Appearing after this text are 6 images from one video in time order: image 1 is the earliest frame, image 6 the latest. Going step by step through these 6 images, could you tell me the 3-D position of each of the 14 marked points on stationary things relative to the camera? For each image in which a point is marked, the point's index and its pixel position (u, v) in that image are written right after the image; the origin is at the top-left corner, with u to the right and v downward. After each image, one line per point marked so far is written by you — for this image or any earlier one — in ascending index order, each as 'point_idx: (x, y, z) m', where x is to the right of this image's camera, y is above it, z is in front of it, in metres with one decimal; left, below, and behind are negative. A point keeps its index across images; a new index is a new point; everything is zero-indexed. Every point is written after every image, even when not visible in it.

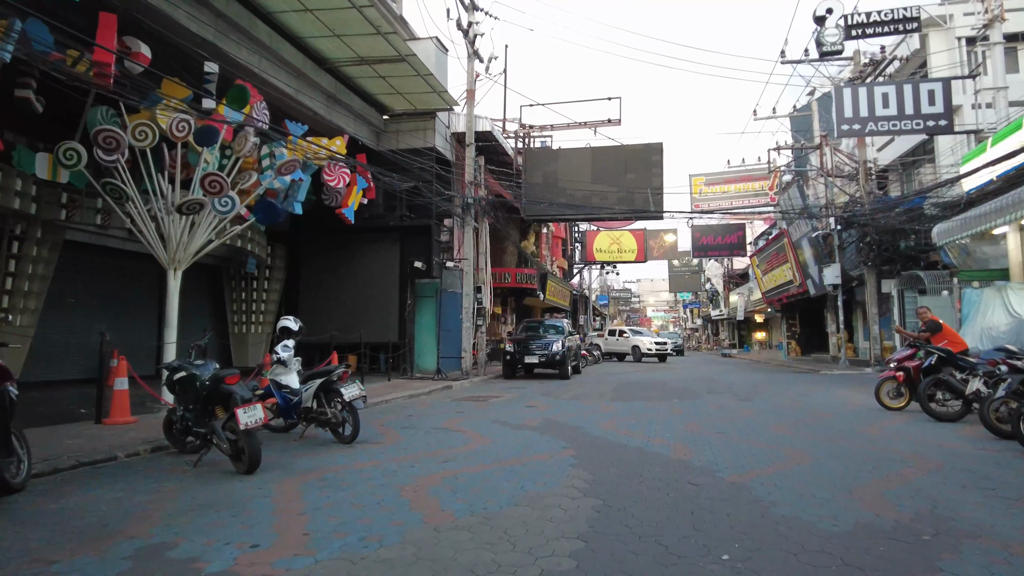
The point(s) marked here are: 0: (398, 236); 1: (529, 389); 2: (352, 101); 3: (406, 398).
0: (-2.8, +1.2, +18.6) m
1: (+0.3, -2.0, +15.0) m
2: (-3.4, +3.9, +16.5) m
3: (-1.8, -1.8, +13.0) m
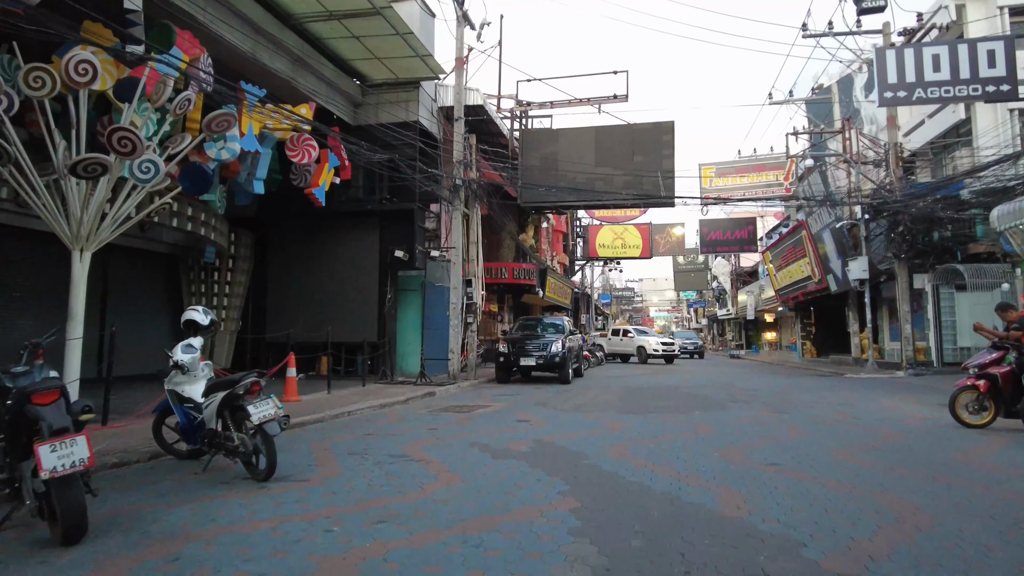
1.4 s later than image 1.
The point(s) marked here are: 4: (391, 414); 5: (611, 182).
0: (-2.9, +1.4, +16.6) m
1: (+0.2, -1.8, +12.9) m
2: (-3.5, +4.1, +14.4) m
3: (-1.9, -1.7, +11.0) m
4: (-1.6, -1.7, +10.3) m
5: (+2.5, +2.7, +19.4) m
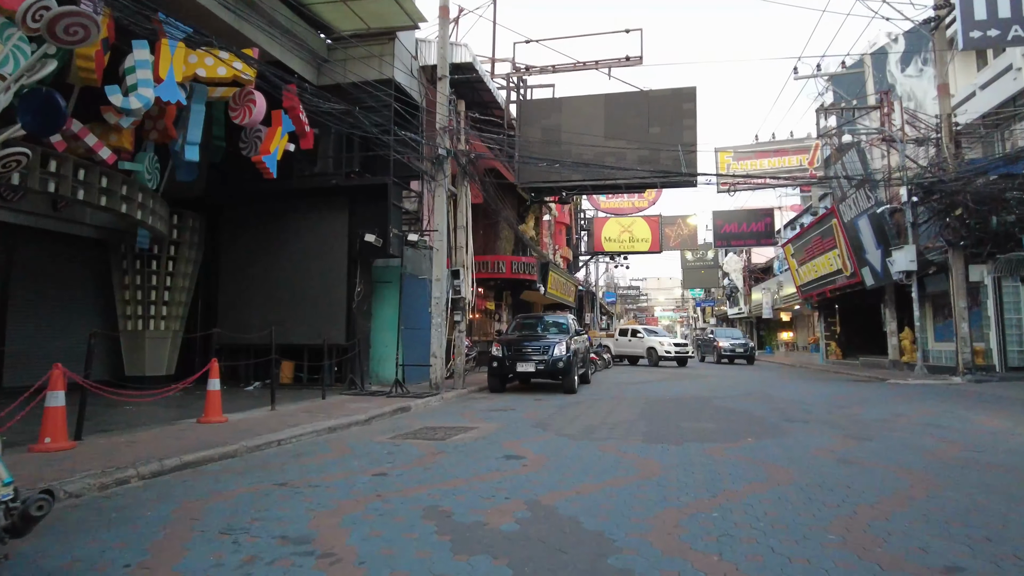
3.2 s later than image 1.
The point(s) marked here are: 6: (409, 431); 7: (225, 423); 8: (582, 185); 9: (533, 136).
0: (-3.0, +1.5, +14.0) m
1: (+0.1, -1.7, +10.3) m
2: (-3.6, +4.2, +11.8) m
3: (-2.1, -1.5, +8.4) m
4: (-1.7, -1.5, +7.6) m
5: (+2.4, +2.8, +16.7) m
6: (-1.2, -1.6, +8.7) m
7: (-3.1, -1.5, +8.5) m
8: (+1.5, +2.3, +16.9) m
9: (+0.5, +3.4, +17.3) m
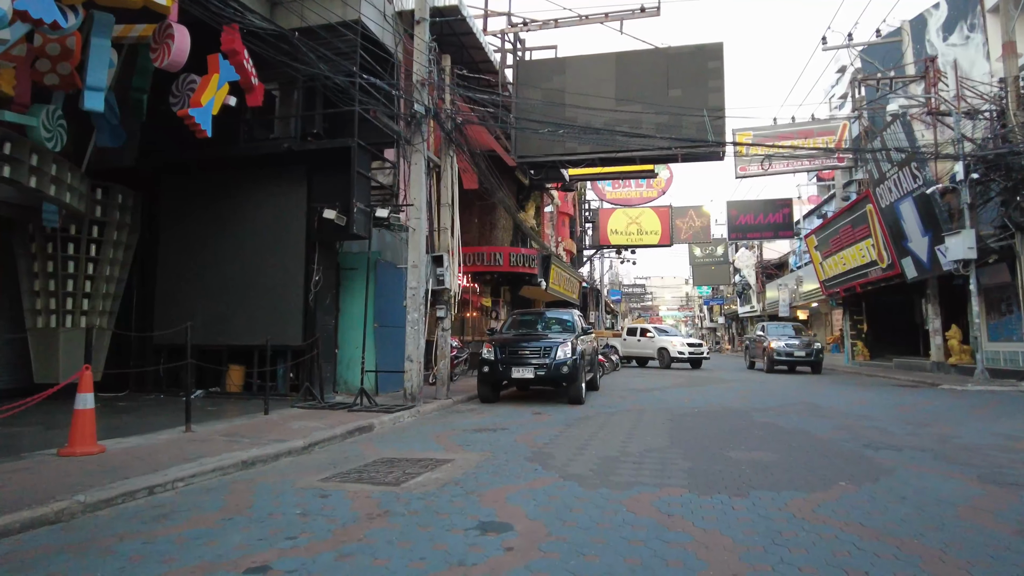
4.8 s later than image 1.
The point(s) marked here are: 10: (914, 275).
0: (-3.1, +1.7, +11.5) m
1: (0.0, -1.5, +7.8) m
2: (-3.7, +4.4, +9.4) m
3: (-2.2, -1.4, +5.9) m
4: (-1.8, -1.4, +5.2) m
5: (+2.3, +3.0, +14.3) m
6: (-1.3, -1.5, +6.3) m
7: (-3.2, -1.3, +6.0) m
8: (+1.5, +2.4, +14.5) m
9: (+0.4, +3.5, +14.9) m
10: (+10.1, +0.3, +19.6) m
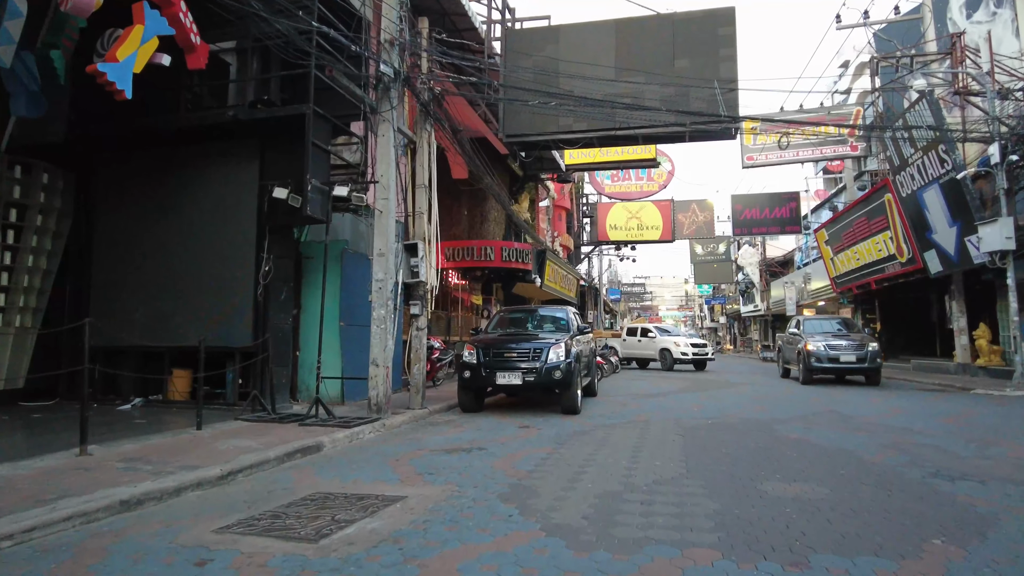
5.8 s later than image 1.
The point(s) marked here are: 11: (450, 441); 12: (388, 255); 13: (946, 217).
0: (-3.3, +1.8, +10.0) m
1: (-0.2, -1.4, +6.3) m
2: (-3.9, +4.5, +7.9) m
3: (-2.4, -1.3, +4.4) m
4: (-2.0, -1.3, +3.7) m
5: (+2.1, +3.1, +12.7) m
6: (-1.5, -1.4, +4.8) m
7: (-3.4, -1.2, +4.5) m
8: (+1.2, +2.5, +13.0) m
9: (+0.2, +3.6, +13.3) m
10: (+9.9, +0.4, +18.1) m
11: (-0.6, -1.5, +7.7) m
12: (-1.5, +0.4, +9.4) m
13: (+9.4, +1.5, +16.9) m
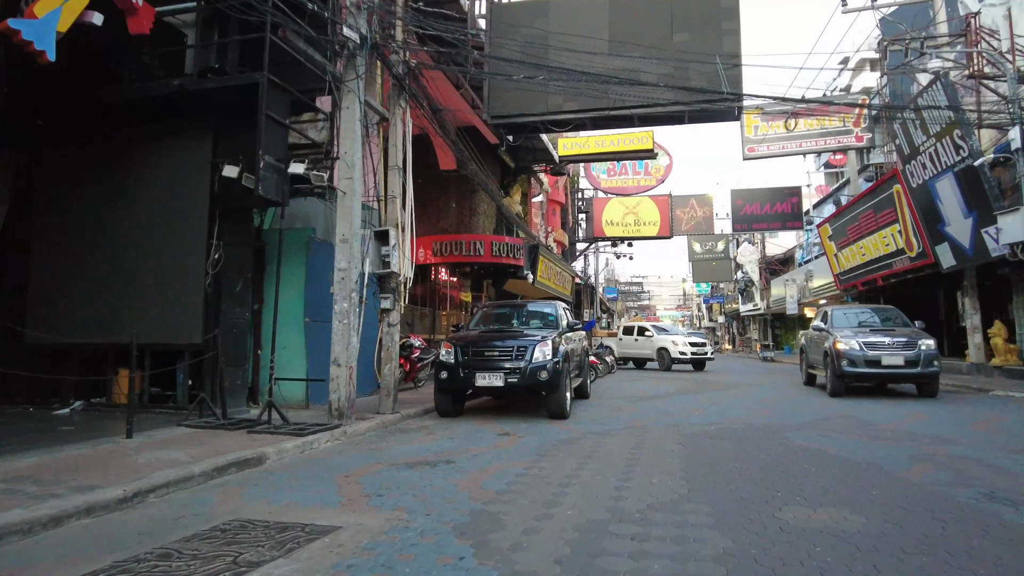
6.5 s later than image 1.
0: (-3.5, +1.9, +9.0) m
1: (-0.4, -1.3, +5.3) m
2: (-4.1, +4.6, +6.9) m
3: (-2.6, -1.2, +3.4) m
4: (-2.2, -1.2, +2.7) m
5: (+1.9, +3.2, +11.8) m
6: (-1.7, -1.2, +3.8) m
7: (-3.6, -1.1, +3.5) m
8: (+1.0, +2.6, +12.0) m
9: (0.0, +3.7, +12.4) m
10: (+9.7, +0.5, +17.1) m
11: (-0.8, -1.4, +6.7) m
12: (-1.7, +0.5, +8.4) m
13: (+9.2, +1.6, +16.0) m
